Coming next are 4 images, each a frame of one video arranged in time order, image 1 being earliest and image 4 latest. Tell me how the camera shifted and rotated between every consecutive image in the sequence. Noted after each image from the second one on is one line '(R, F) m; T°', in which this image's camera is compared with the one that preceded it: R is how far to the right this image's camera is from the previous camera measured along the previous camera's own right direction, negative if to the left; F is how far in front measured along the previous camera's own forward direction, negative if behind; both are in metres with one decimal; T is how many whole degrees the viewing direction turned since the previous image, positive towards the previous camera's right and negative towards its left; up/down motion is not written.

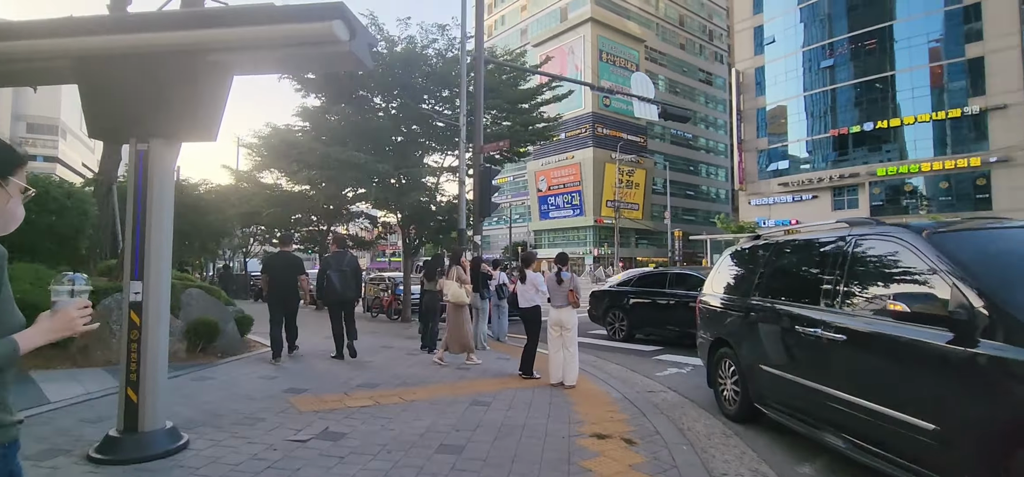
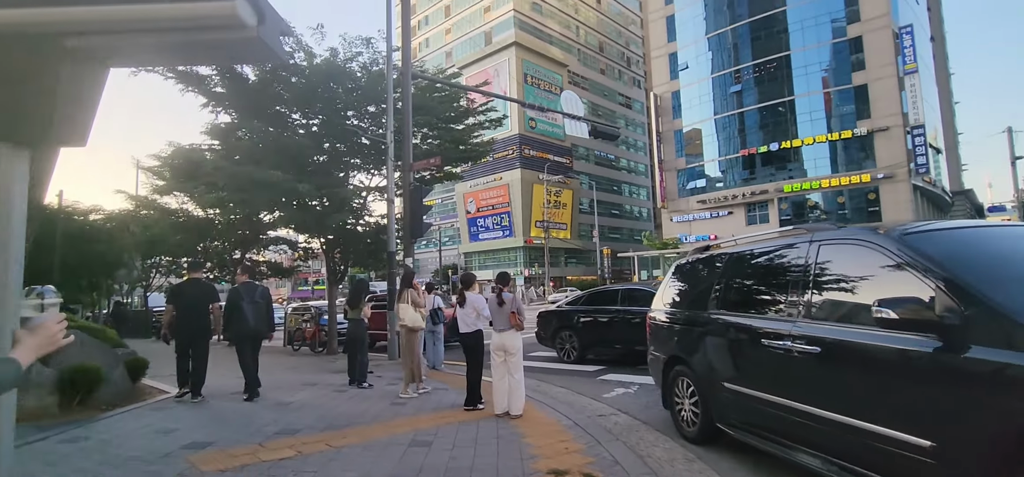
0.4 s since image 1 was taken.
(-0.1, +0.5) m; +8°
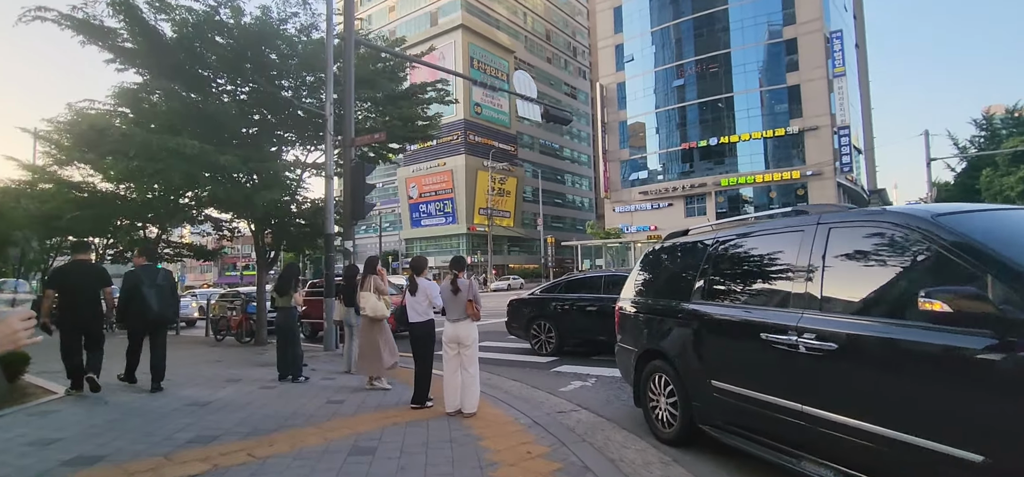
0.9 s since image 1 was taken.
(-0.2, +0.7) m; +6°
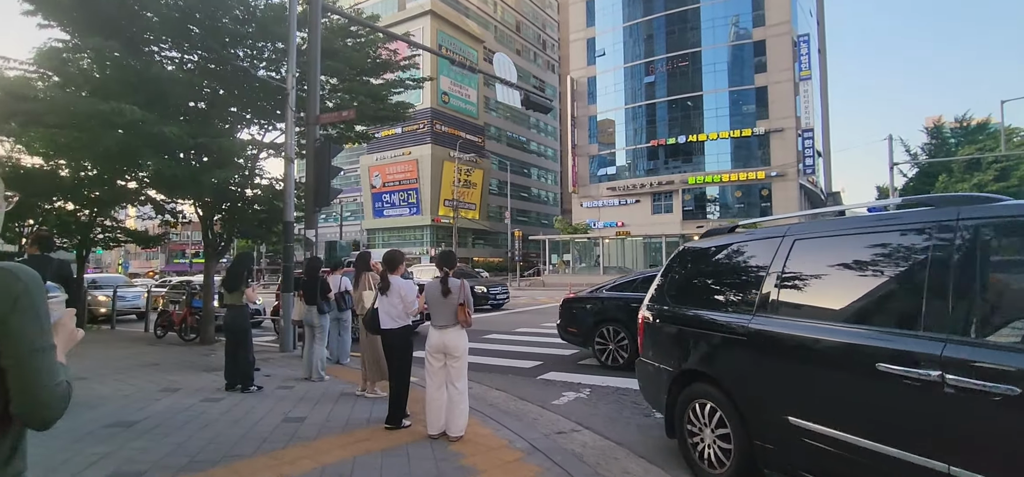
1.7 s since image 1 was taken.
(-0.4, +0.9) m; +4°
